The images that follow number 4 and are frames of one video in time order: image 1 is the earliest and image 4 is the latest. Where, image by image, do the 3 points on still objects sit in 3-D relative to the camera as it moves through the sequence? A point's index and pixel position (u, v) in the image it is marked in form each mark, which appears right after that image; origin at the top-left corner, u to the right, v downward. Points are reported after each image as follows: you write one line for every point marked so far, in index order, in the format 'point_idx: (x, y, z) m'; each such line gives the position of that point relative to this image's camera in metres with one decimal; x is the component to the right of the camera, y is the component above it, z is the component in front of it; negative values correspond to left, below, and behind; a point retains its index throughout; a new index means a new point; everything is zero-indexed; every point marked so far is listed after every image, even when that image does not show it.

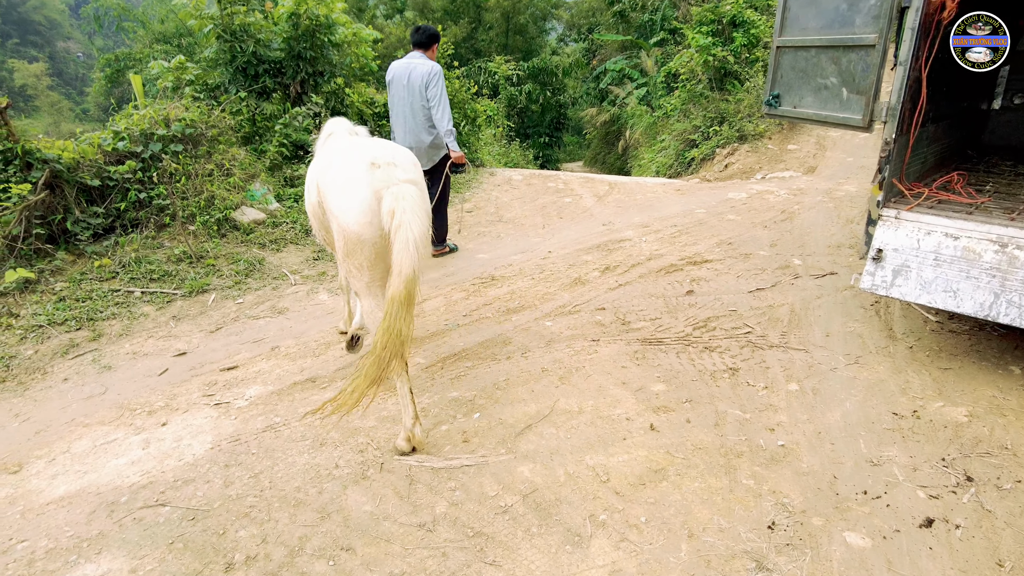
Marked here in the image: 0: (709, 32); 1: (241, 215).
0: (+3.6, +4.8, +12.1) m
1: (-2.2, +0.6, +5.2) m
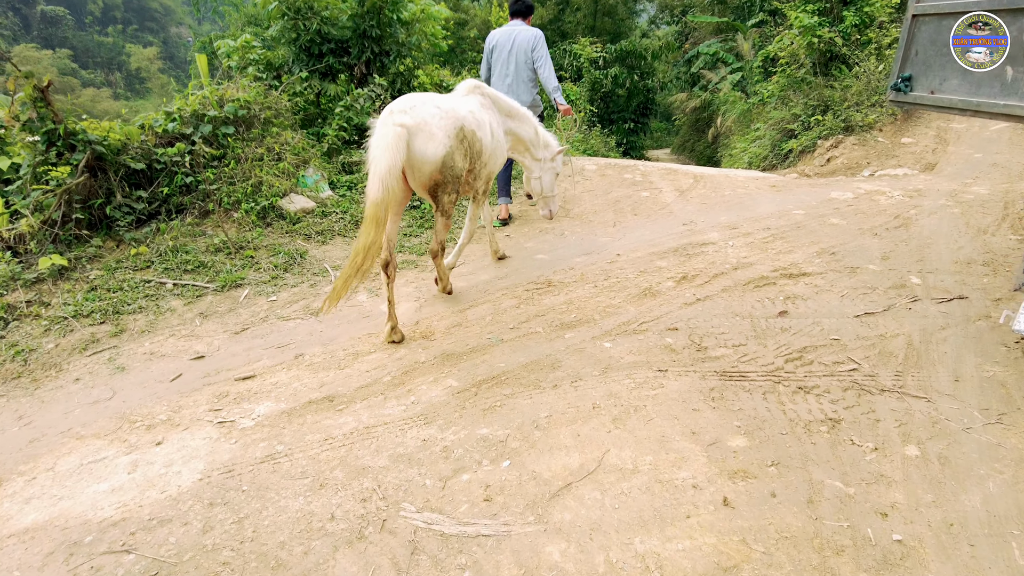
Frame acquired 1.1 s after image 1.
0: (+5.1, +4.7, +11.0) m
1: (-1.7, +0.6, +4.9) m
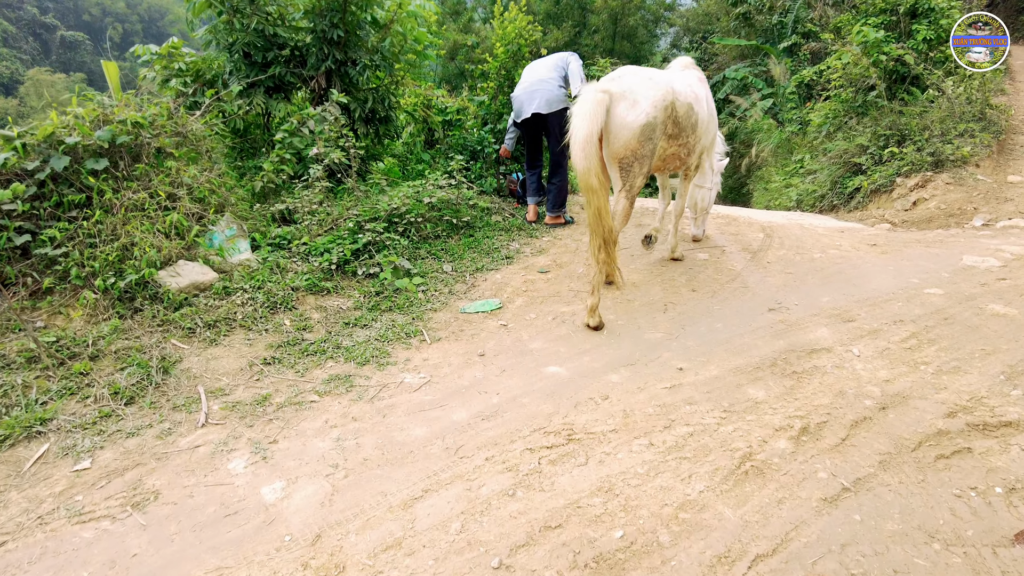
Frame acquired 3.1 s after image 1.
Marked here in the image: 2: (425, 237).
0: (+5.3, +3.8, +9.4) m
1: (-1.7, +0.1, +3.2) m
2: (-0.6, +0.3, +4.3) m
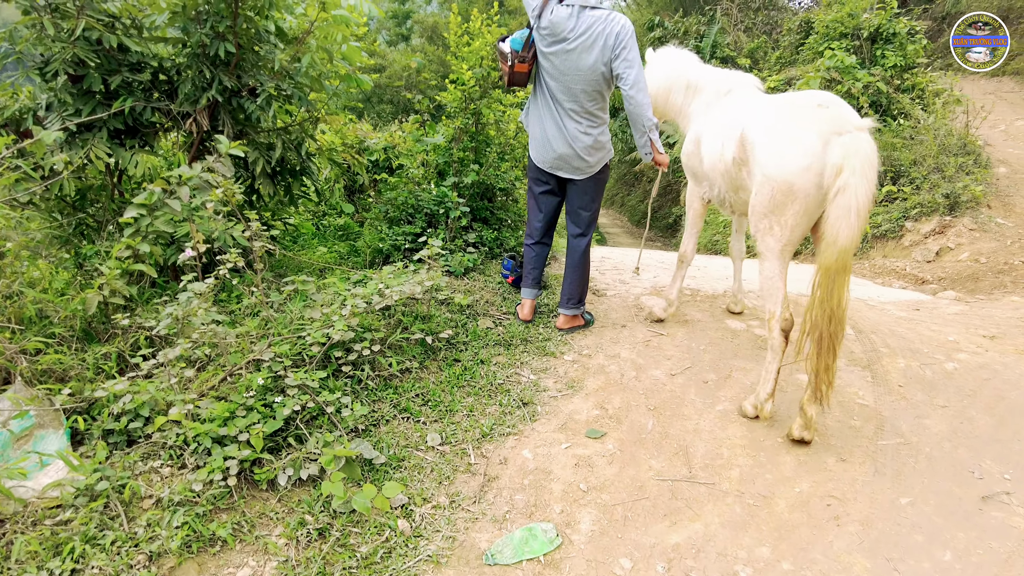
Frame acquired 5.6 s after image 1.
0: (+4.4, +3.2, +8.6) m
1: (-1.4, -0.6, +1.4) m
2: (-0.5, -0.4, +2.6) m
